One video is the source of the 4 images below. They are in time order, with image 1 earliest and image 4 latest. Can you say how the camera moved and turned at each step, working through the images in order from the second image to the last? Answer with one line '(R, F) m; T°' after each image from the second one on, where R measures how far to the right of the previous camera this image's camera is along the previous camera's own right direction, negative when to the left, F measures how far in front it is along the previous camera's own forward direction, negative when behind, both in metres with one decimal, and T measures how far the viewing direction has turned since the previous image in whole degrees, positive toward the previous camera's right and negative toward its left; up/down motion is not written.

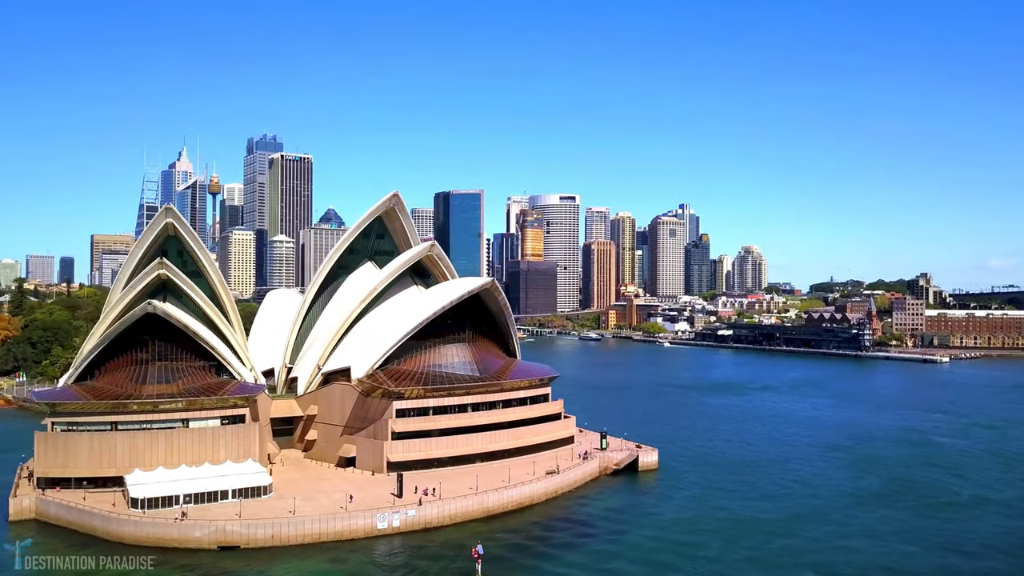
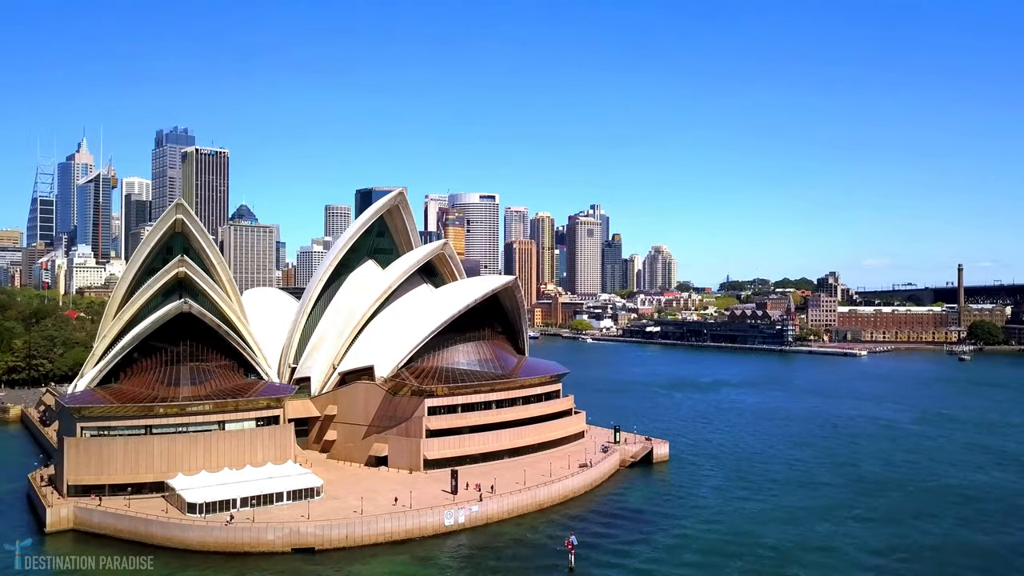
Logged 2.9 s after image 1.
(-6.1, -0.2) m; +6°
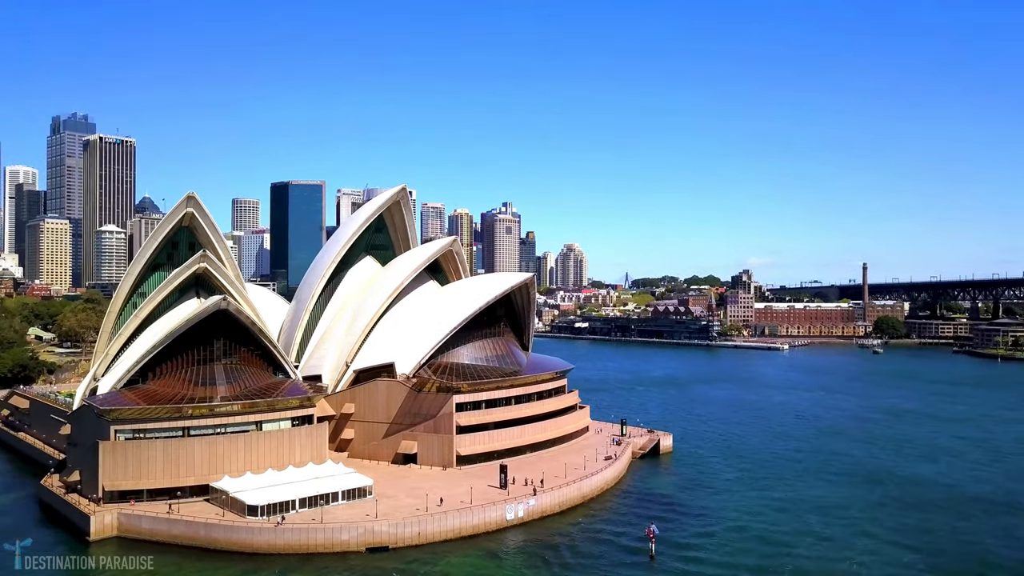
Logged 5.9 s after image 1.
(-6.0, -0.1) m; +6°
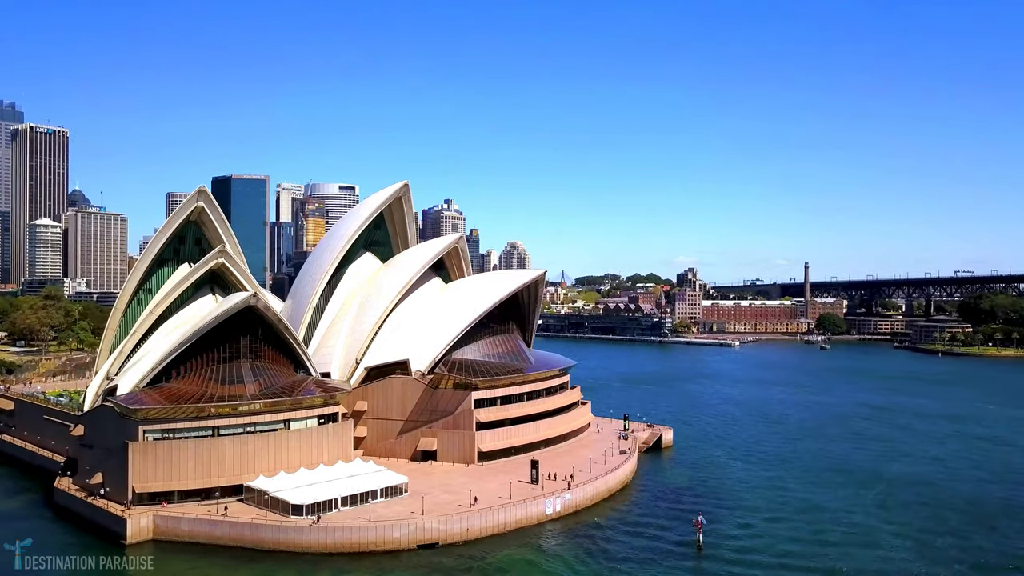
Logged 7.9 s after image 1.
(-4.0, -0.2) m; +4°
